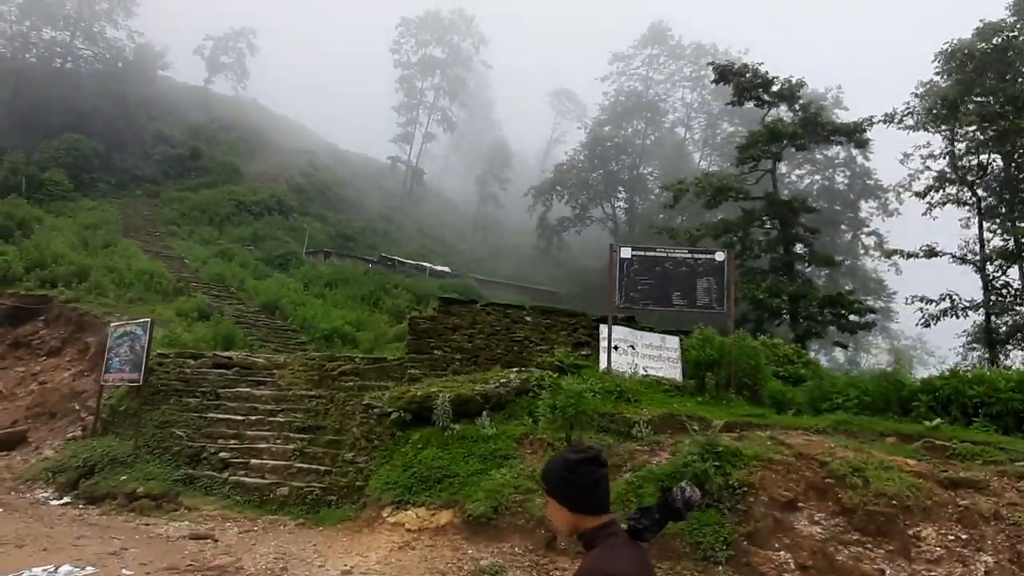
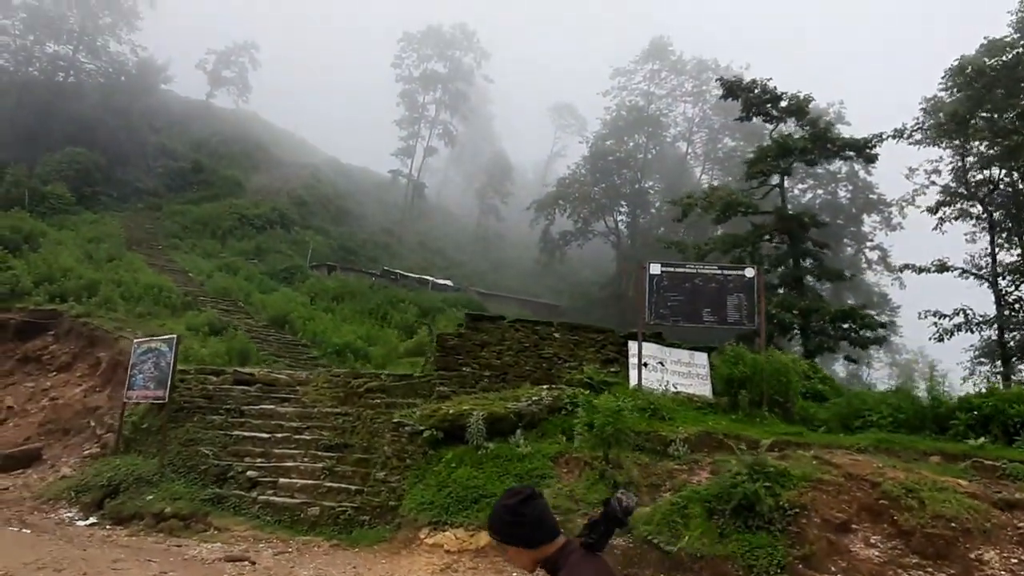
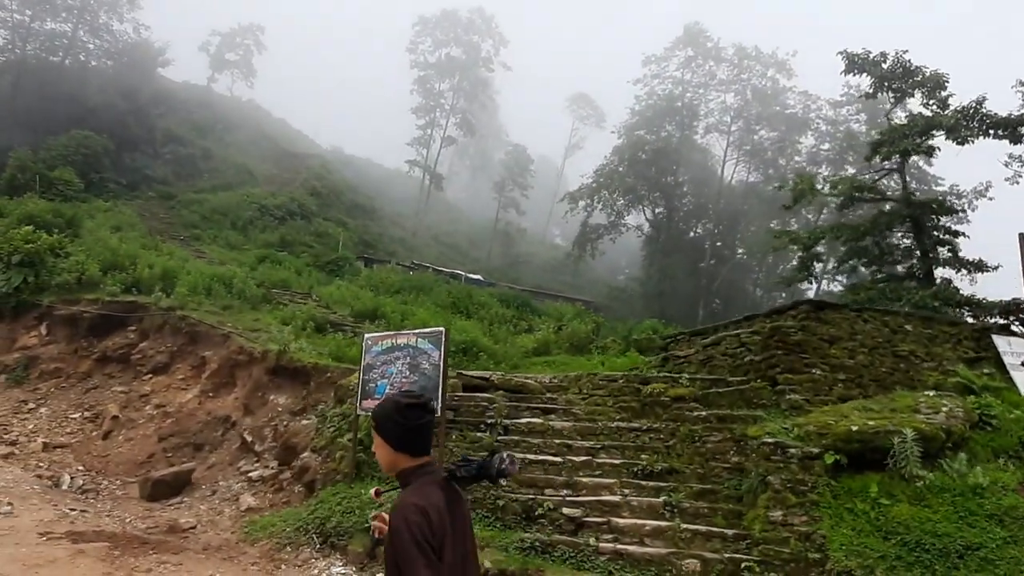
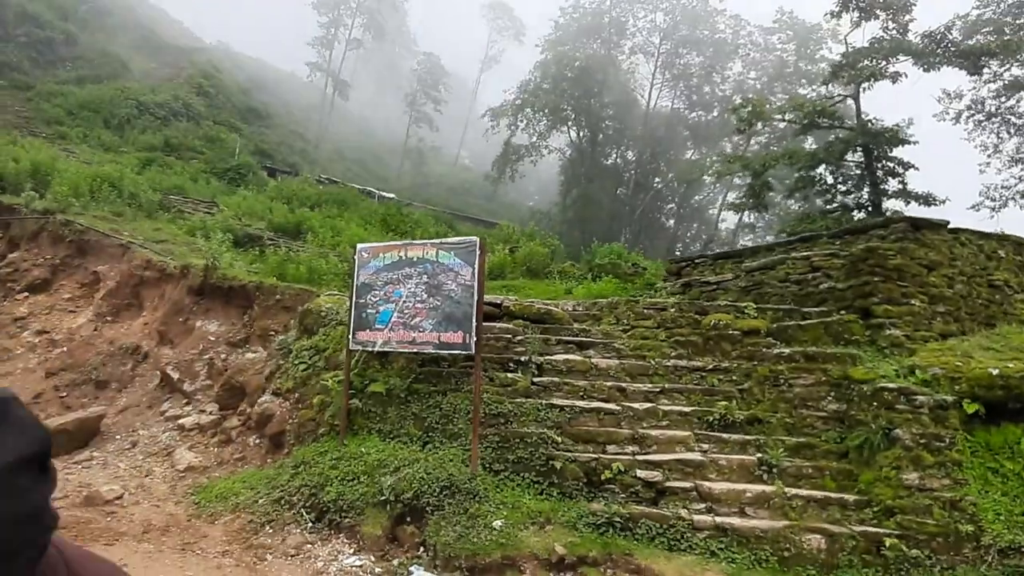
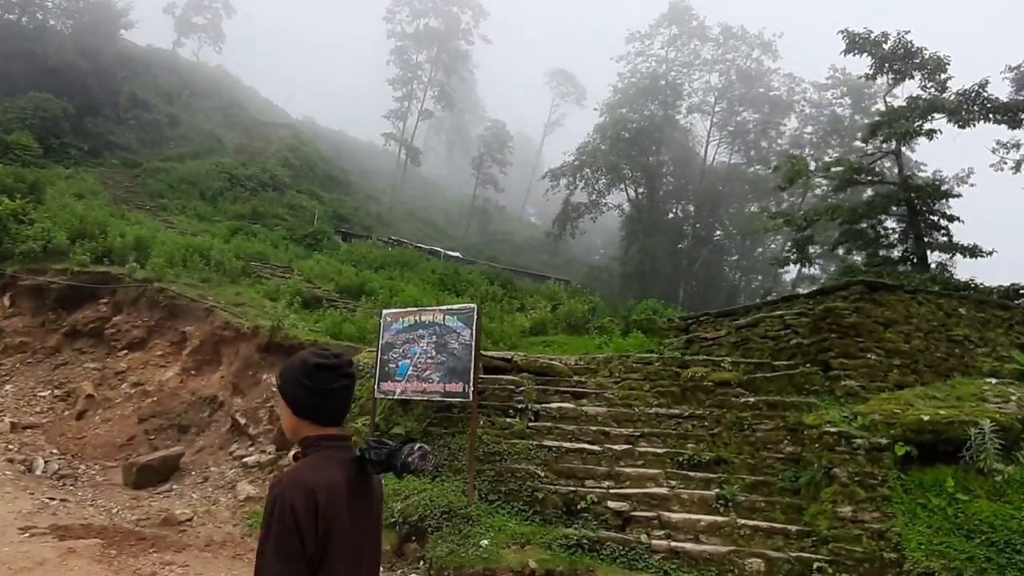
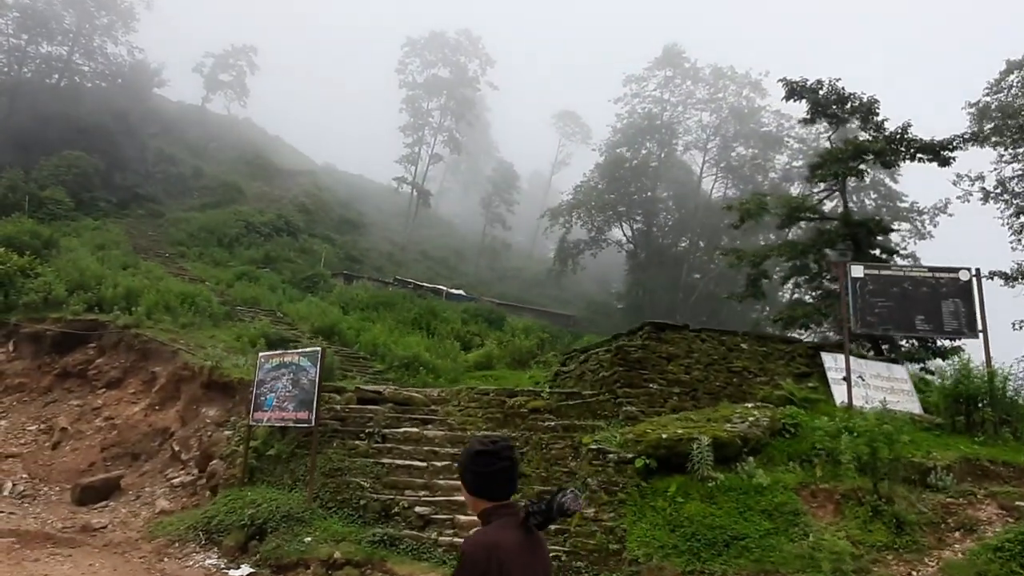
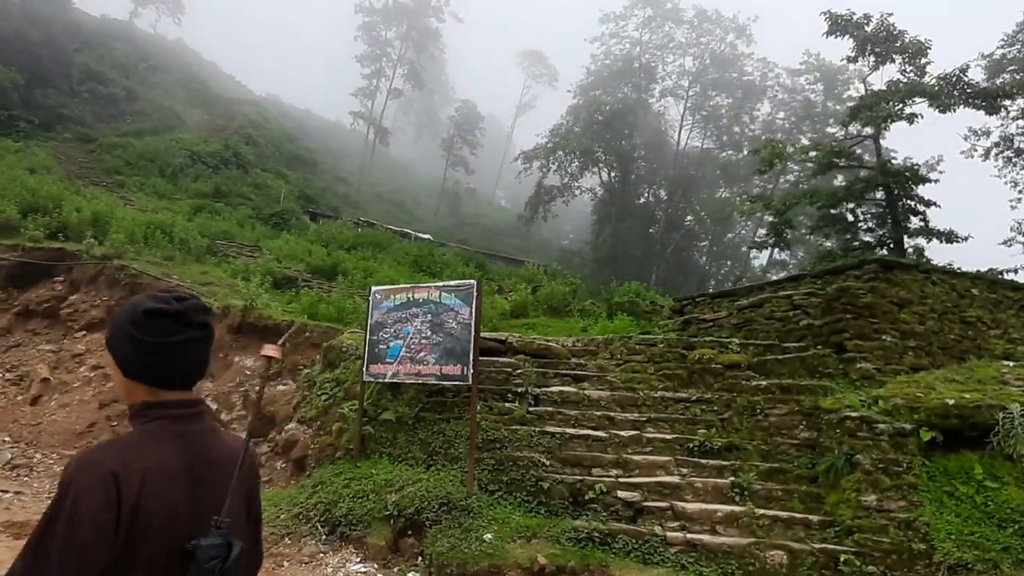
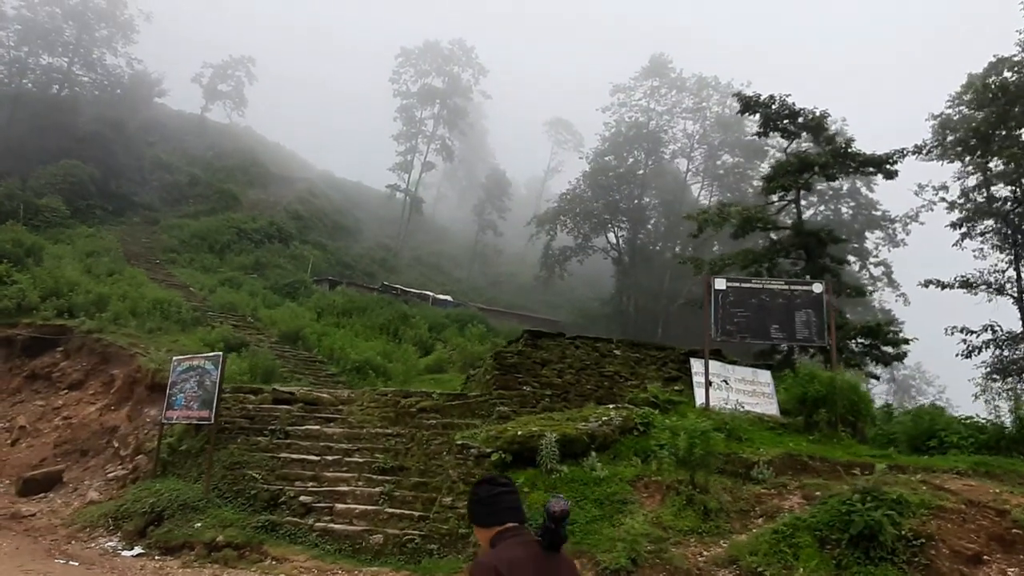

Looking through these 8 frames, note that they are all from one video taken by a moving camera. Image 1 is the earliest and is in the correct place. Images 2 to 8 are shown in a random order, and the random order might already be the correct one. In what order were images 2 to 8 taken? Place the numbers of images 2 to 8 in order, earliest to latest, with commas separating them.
2, 8, 6, 3, 5, 7, 4
